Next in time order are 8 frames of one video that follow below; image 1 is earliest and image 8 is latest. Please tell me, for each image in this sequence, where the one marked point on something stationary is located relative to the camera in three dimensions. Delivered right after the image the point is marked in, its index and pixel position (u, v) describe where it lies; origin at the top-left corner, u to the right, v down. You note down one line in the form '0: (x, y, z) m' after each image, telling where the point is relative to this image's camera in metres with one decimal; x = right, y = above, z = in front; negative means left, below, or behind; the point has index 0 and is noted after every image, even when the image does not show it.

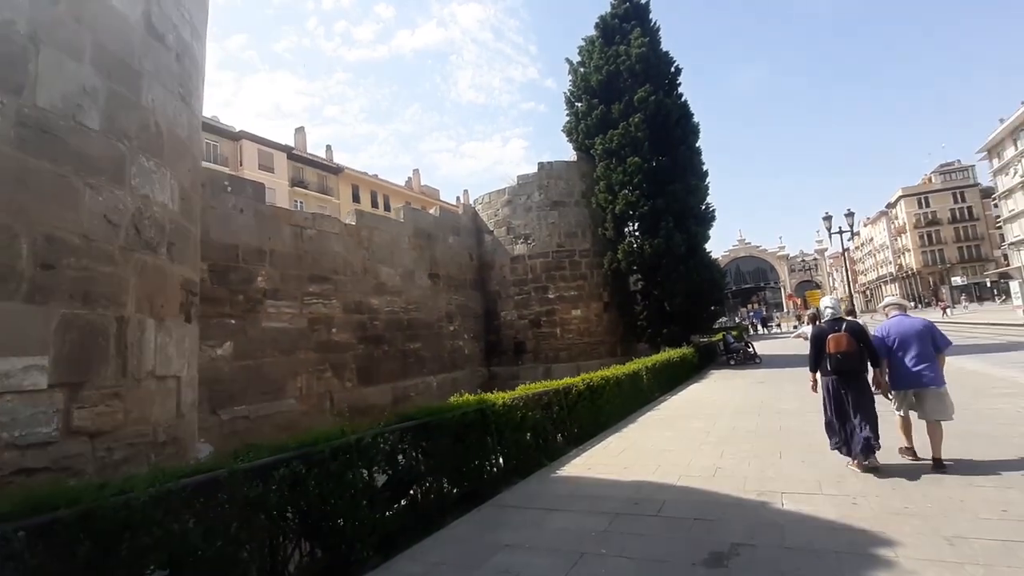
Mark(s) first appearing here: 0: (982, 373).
0: (+12.1, -2.2, +12.9) m
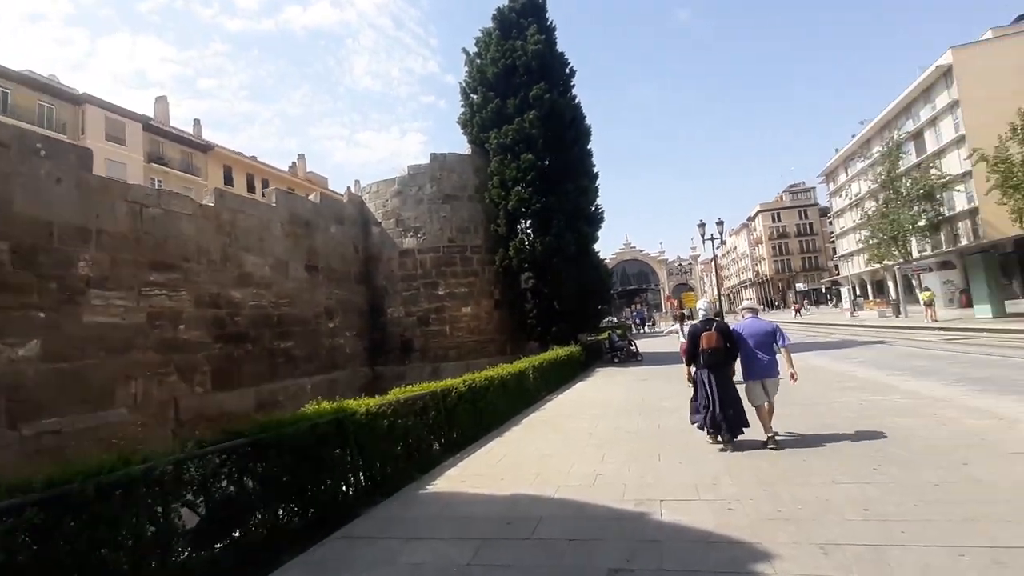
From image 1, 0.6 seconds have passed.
0: (+8.9, -2.3, +14.3) m
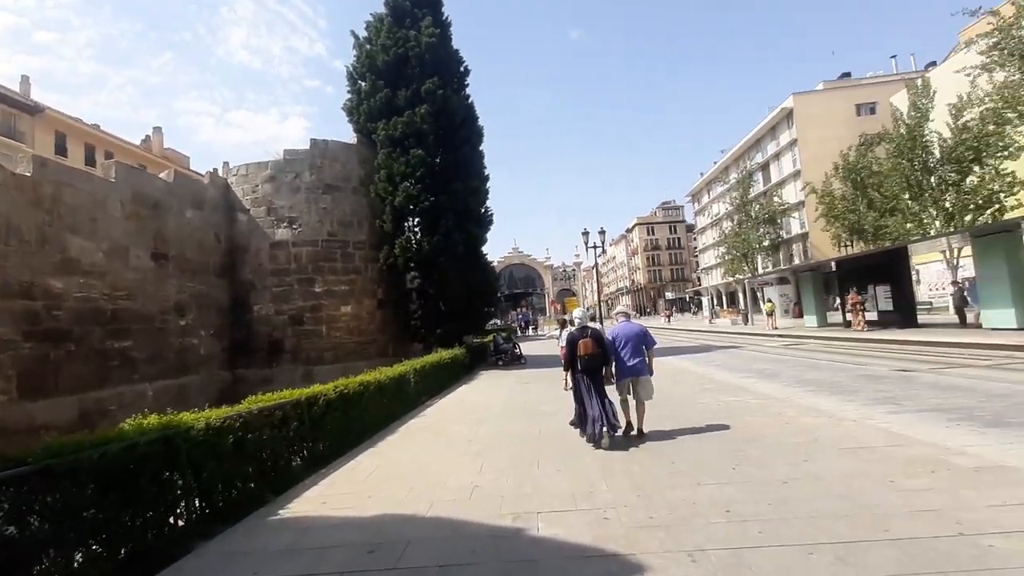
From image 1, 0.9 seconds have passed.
0: (+5.5, -2.6, +15.5) m
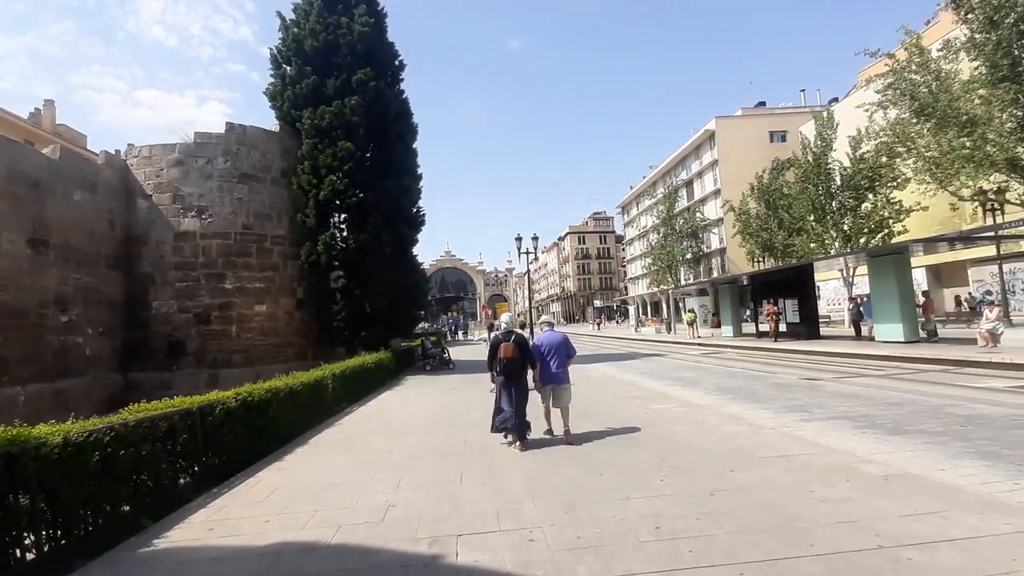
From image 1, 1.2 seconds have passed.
0: (+3.3, -2.8, +15.7) m
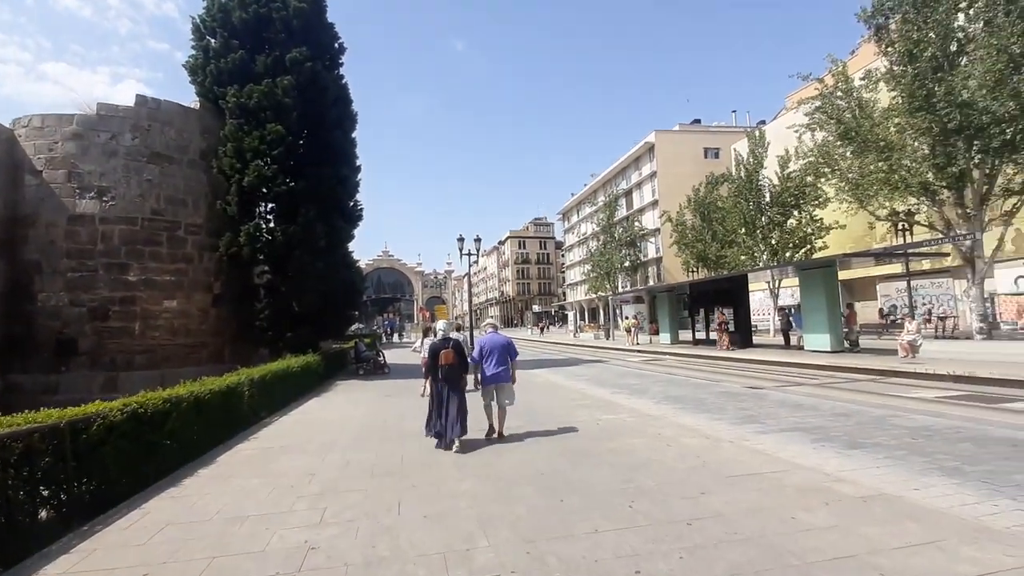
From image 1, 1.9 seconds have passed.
0: (+1.5, -2.9, +15.2) m
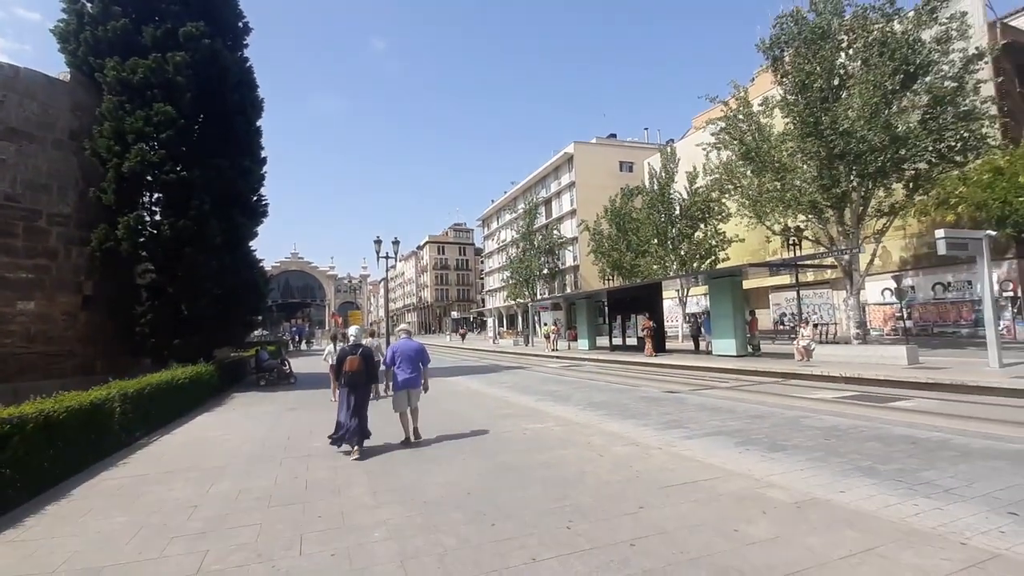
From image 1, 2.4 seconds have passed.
0: (-0.8, -3.1, +14.6) m
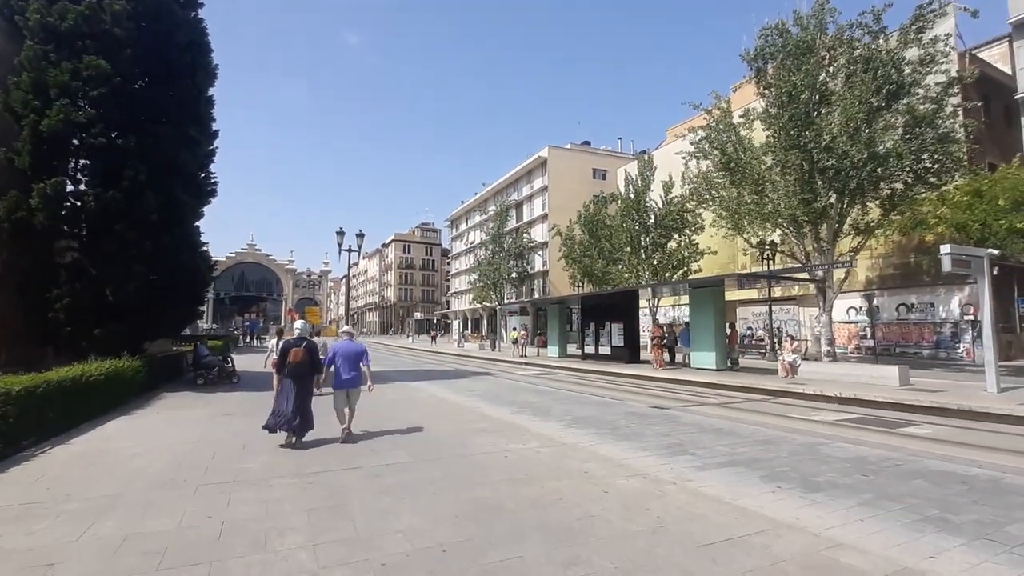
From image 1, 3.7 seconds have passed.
0: (-1.6, -3.0, +13.1) m
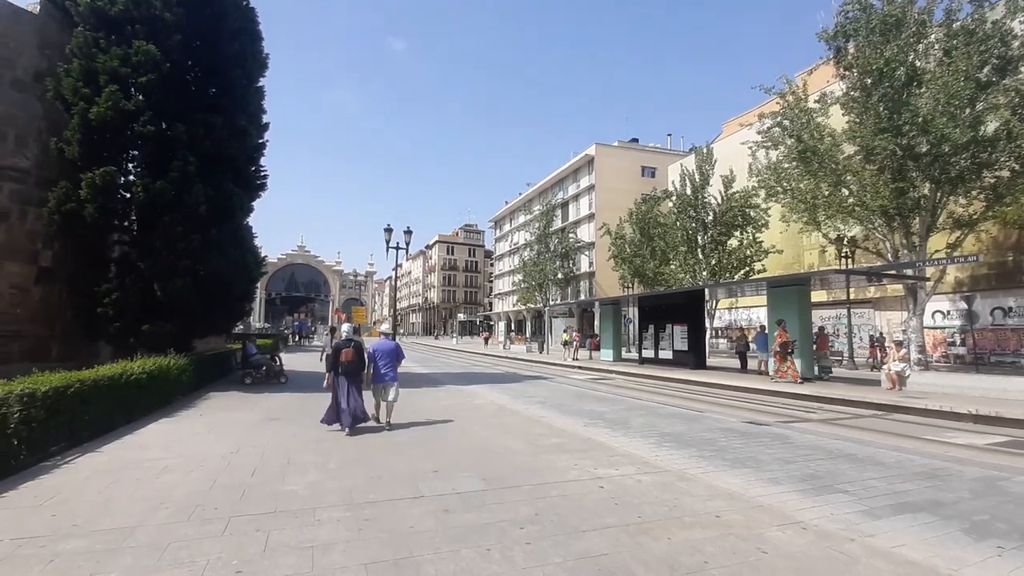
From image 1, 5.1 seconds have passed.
0: (0.0, -2.9, +11.8) m
